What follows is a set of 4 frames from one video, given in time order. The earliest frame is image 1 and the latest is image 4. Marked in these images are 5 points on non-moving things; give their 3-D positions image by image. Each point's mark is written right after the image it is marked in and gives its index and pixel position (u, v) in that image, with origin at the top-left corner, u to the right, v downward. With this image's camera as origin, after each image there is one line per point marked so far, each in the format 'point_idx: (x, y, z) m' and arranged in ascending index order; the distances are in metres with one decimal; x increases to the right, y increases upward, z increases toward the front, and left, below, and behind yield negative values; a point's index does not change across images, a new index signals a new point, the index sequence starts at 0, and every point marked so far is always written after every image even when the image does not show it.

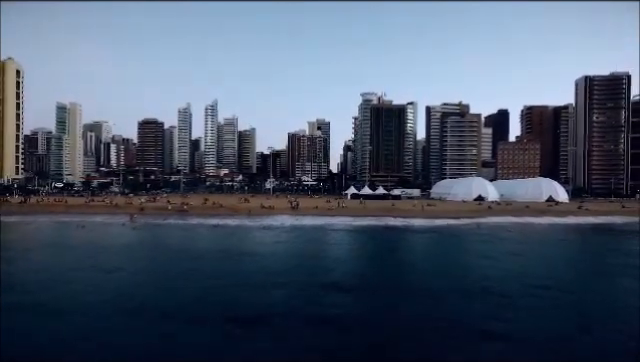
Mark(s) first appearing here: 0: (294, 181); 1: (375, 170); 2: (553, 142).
0: (-0.7, 0.0, +12.4) m
1: (+1.3, +0.3, +11.2) m
2: (+5.0, +0.9, +10.1) m
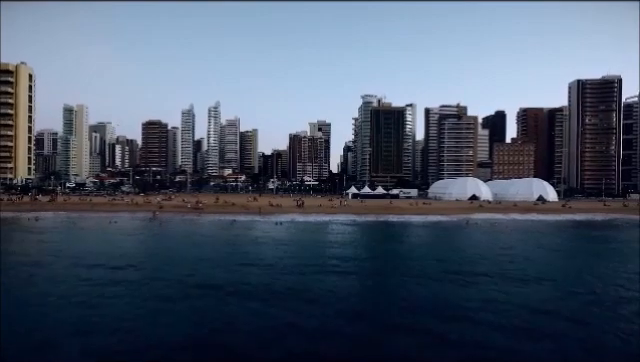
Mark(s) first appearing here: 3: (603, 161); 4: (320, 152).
0: (-0.7, 0.0, +12.8) m
1: (+1.3, +0.3, +11.6) m
2: (+5.1, +0.9, +10.5) m
3: (+5.8, +0.4, +9.6) m
4: (0.0, +0.7, +10.8) m
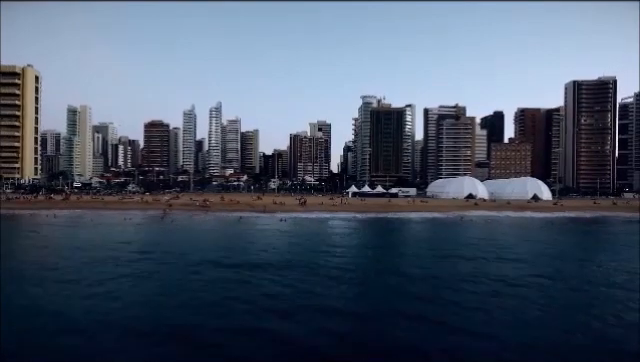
0: (-0.6, 0.0, +13.0) m
1: (+1.4, +0.3, +11.8) m
2: (+5.1, +0.9, +10.7) m
3: (+5.8, +0.4, +9.8) m
4: (0.0, +0.7, +11.1) m
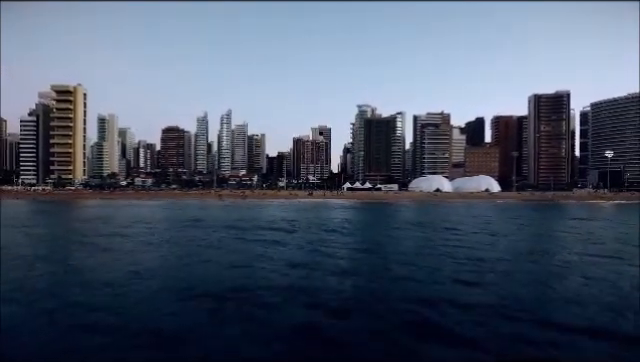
0: (-0.6, +0.1, +15.2) m
1: (+1.4, +0.3, +14.0) m
2: (+5.1, +0.9, +13.0) m
3: (+5.8, +0.5, +12.0) m
4: (0.0, +0.7, +13.3) m
